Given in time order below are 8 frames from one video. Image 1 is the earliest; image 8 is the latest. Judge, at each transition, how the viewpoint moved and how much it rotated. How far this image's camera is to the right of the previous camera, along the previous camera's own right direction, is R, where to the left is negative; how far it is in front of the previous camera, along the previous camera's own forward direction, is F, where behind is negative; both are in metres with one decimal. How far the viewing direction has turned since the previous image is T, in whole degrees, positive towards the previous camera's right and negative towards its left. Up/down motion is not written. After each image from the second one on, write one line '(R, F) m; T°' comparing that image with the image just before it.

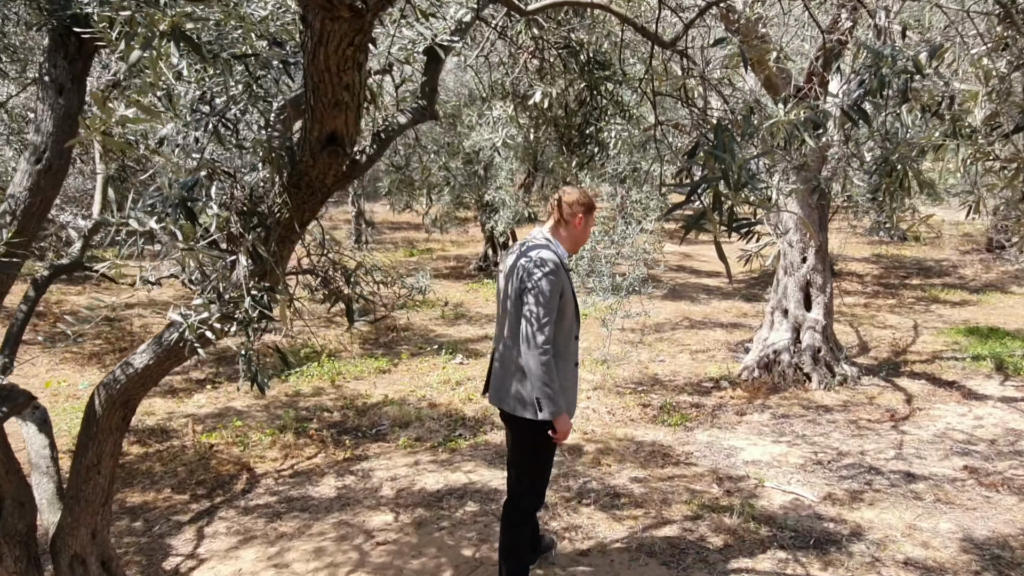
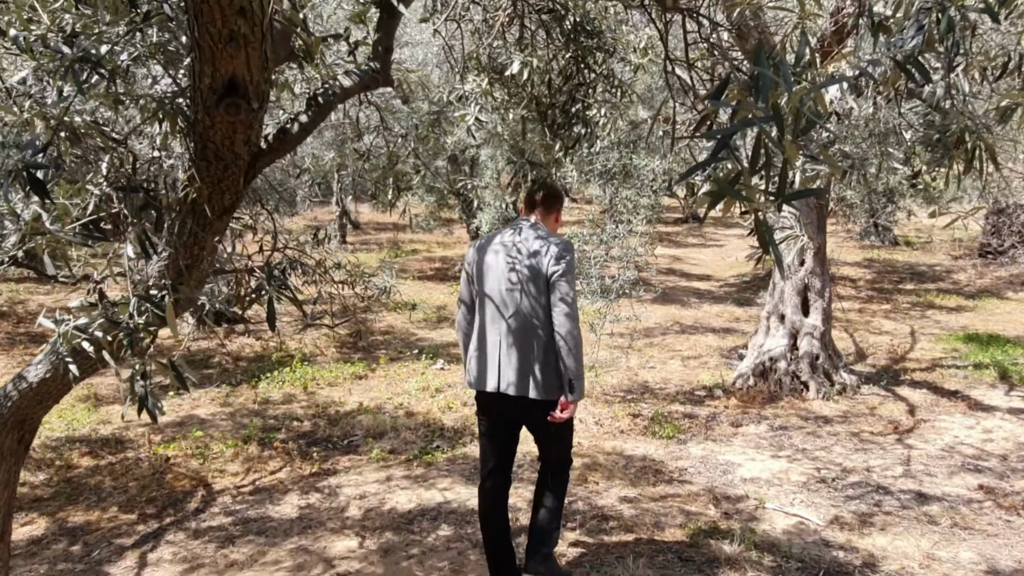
(0.0, +0.3) m; +1°
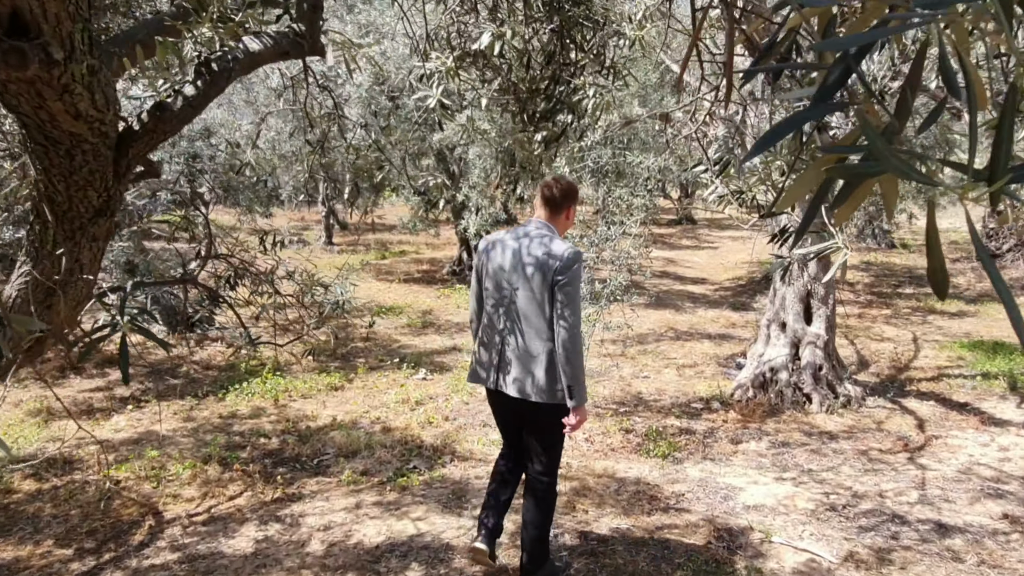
(+0.1, +0.4) m; +1°
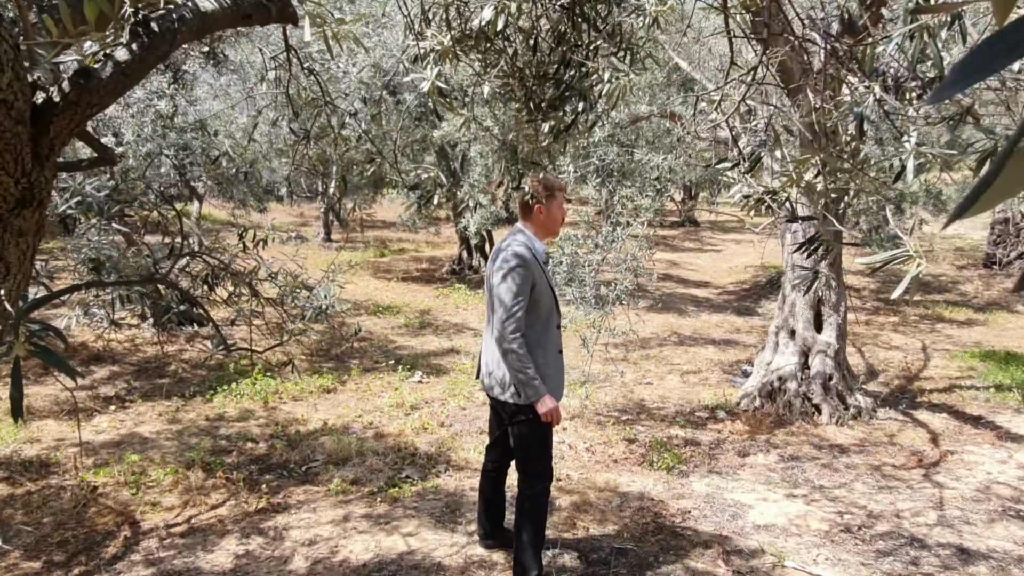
(0.0, +0.2) m; 0°
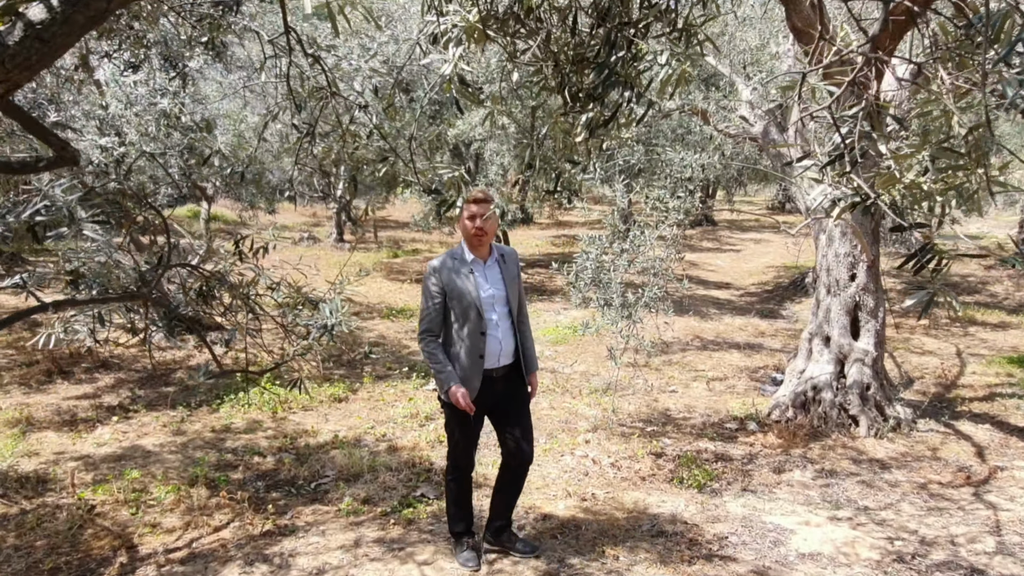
(0.0, +0.3) m; -1°
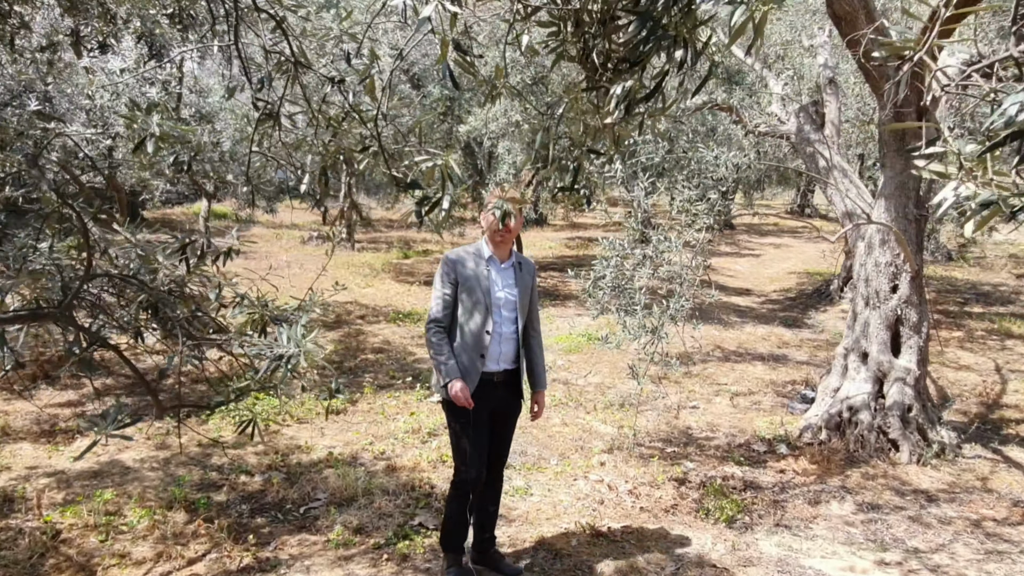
(0.0, +0.4) m; -1°
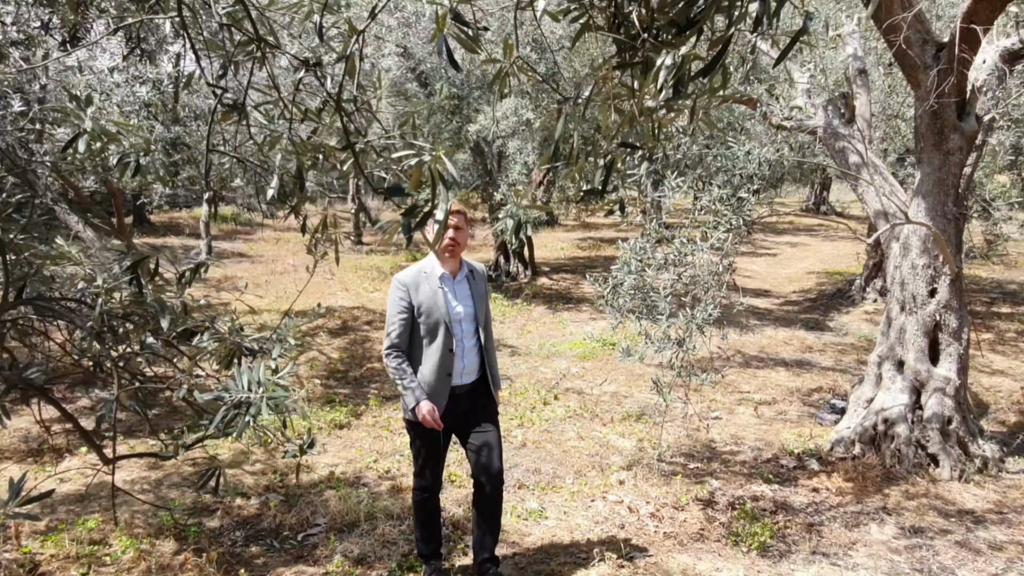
(0.0, +0.3) m; -1°
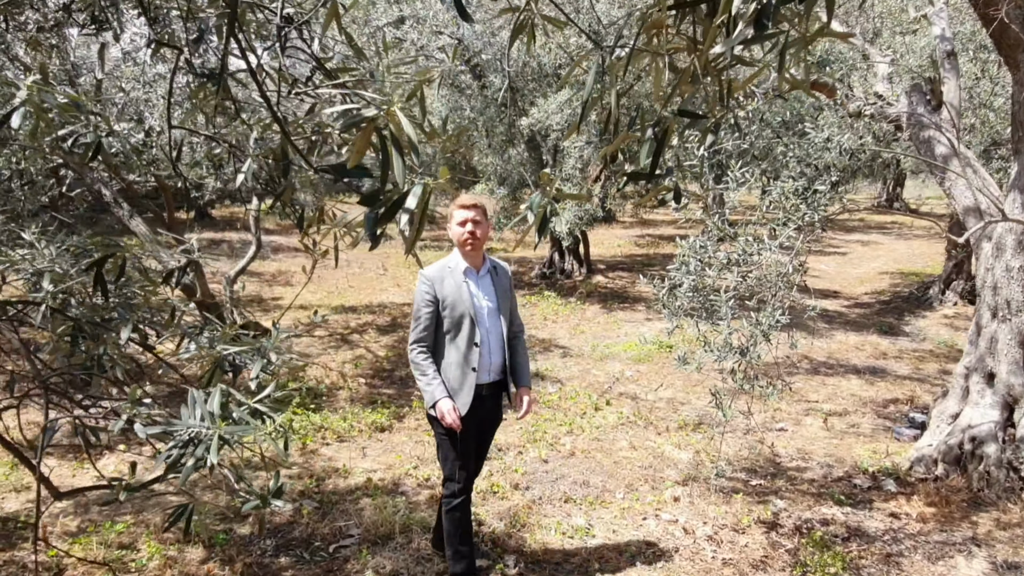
(0.0, +0.3) m; -4°
